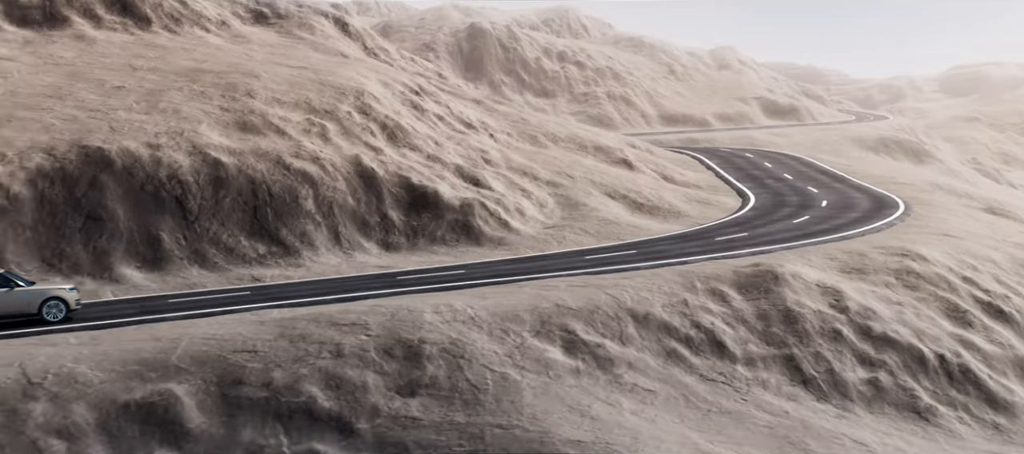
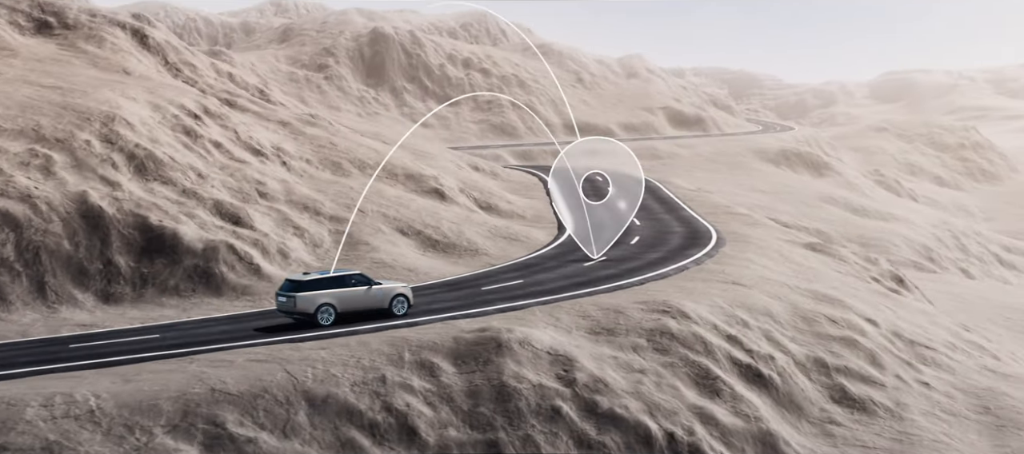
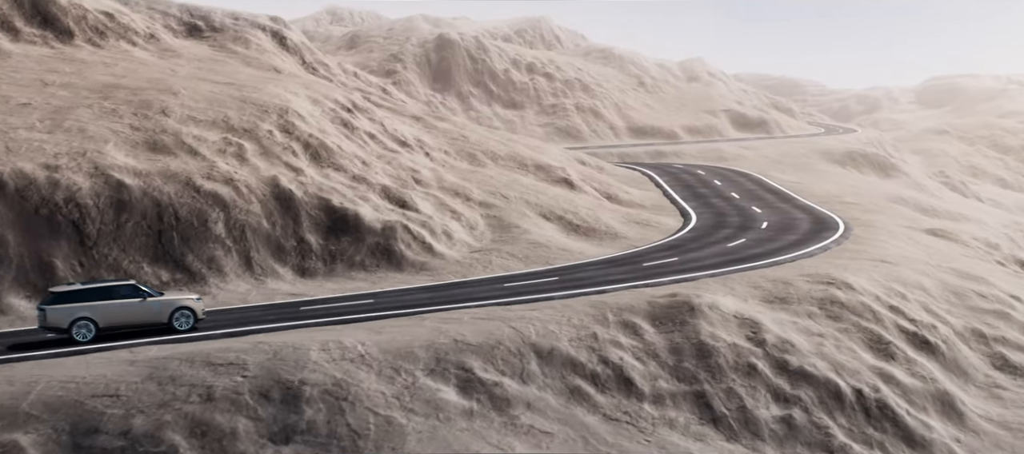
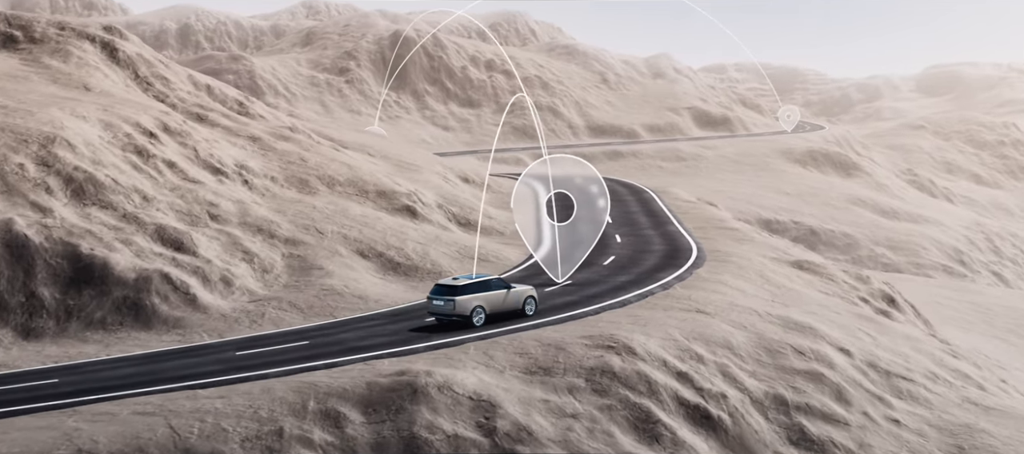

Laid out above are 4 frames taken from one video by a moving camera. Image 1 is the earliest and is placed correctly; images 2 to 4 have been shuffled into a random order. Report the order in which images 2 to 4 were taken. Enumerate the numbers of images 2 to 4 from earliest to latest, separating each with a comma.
3, 2, 4
